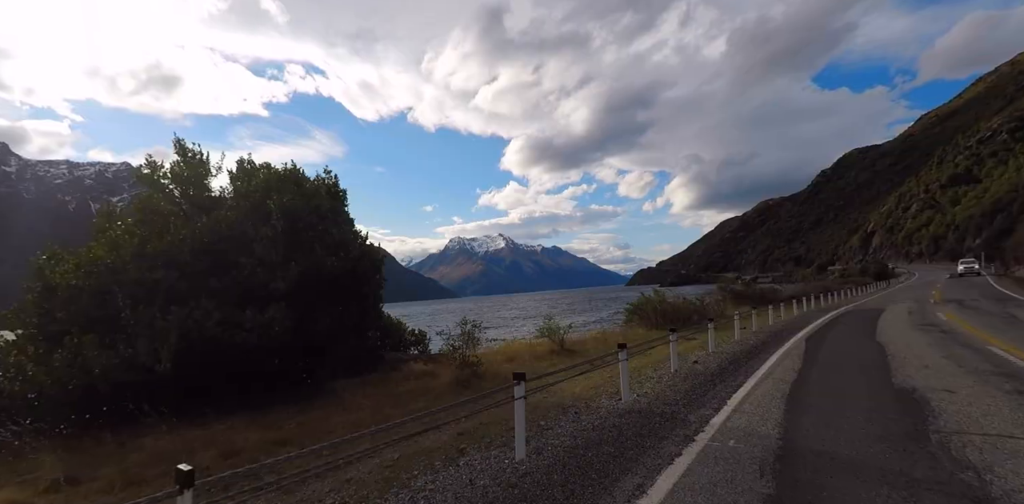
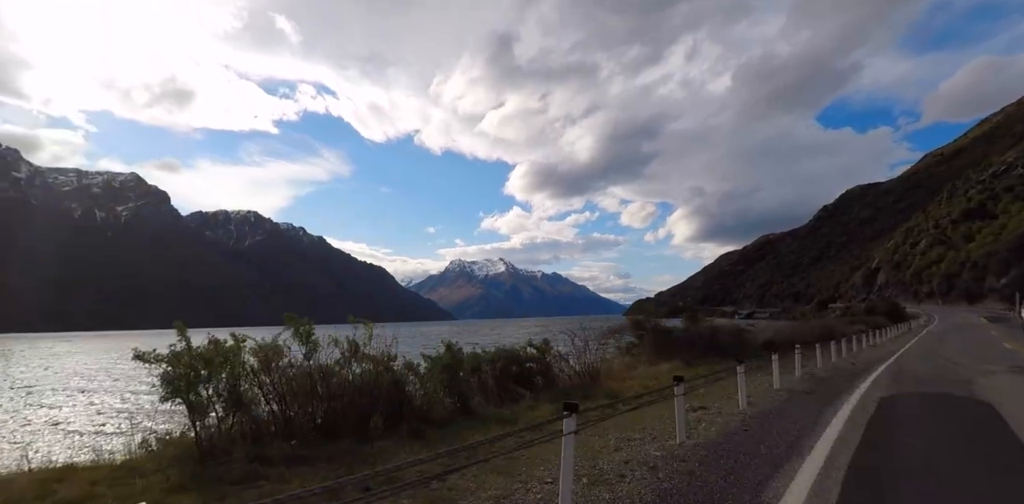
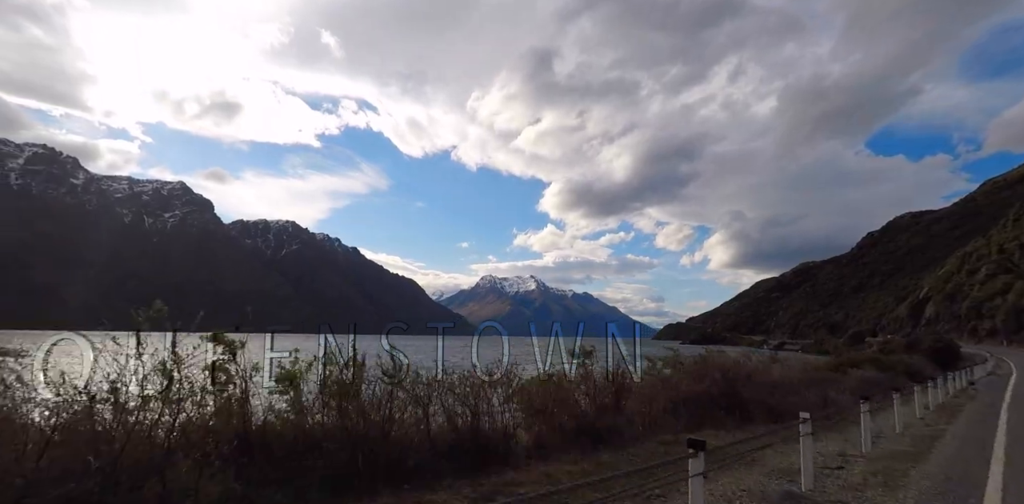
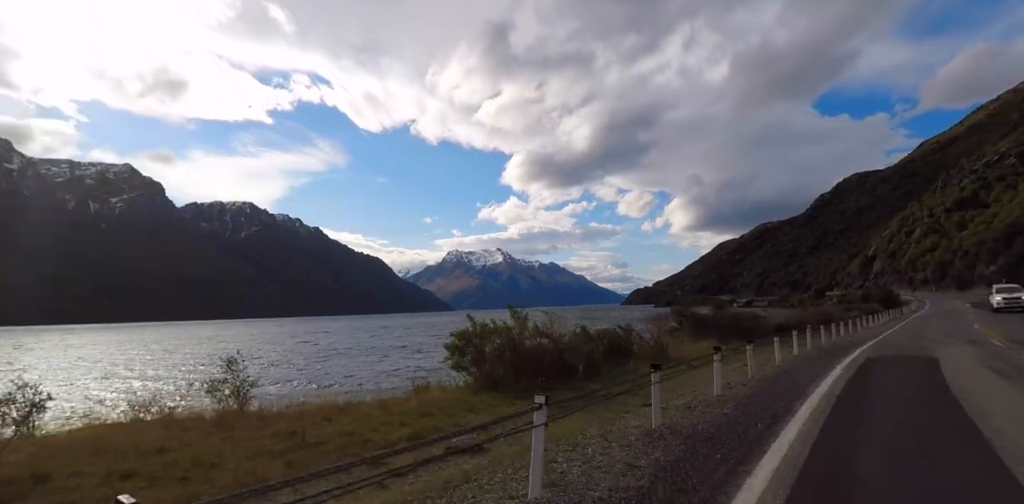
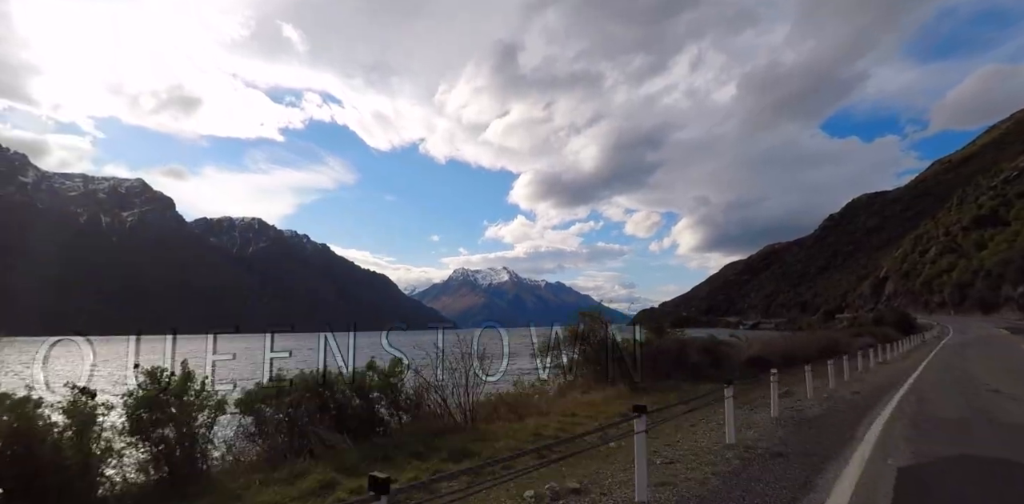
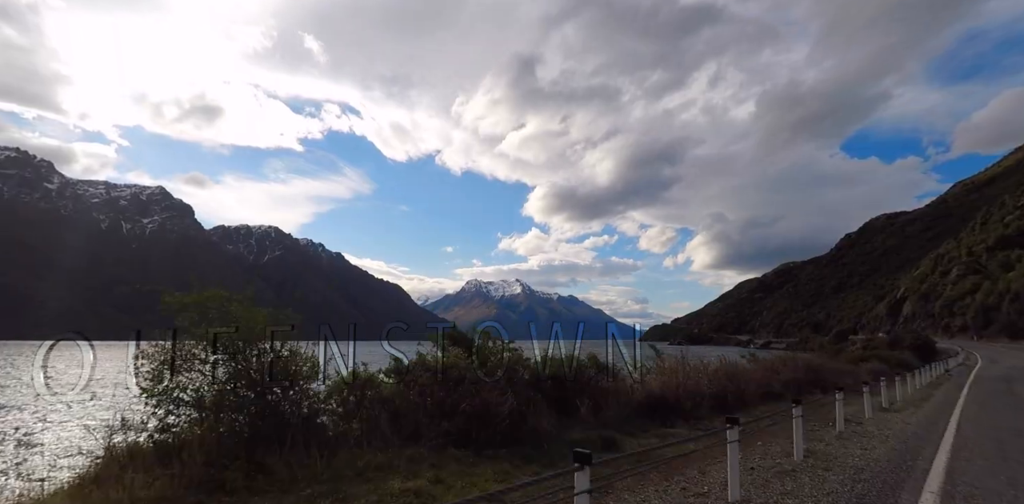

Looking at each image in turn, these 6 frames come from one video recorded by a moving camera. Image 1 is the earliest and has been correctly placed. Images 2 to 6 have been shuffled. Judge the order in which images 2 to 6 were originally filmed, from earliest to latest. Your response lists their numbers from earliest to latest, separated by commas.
4, 2, 5, 6, 3
